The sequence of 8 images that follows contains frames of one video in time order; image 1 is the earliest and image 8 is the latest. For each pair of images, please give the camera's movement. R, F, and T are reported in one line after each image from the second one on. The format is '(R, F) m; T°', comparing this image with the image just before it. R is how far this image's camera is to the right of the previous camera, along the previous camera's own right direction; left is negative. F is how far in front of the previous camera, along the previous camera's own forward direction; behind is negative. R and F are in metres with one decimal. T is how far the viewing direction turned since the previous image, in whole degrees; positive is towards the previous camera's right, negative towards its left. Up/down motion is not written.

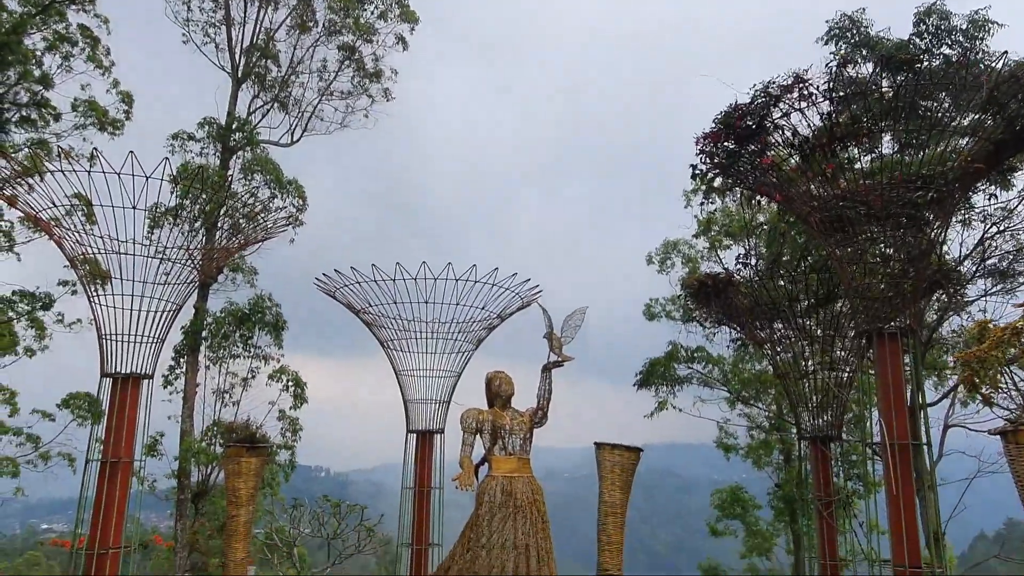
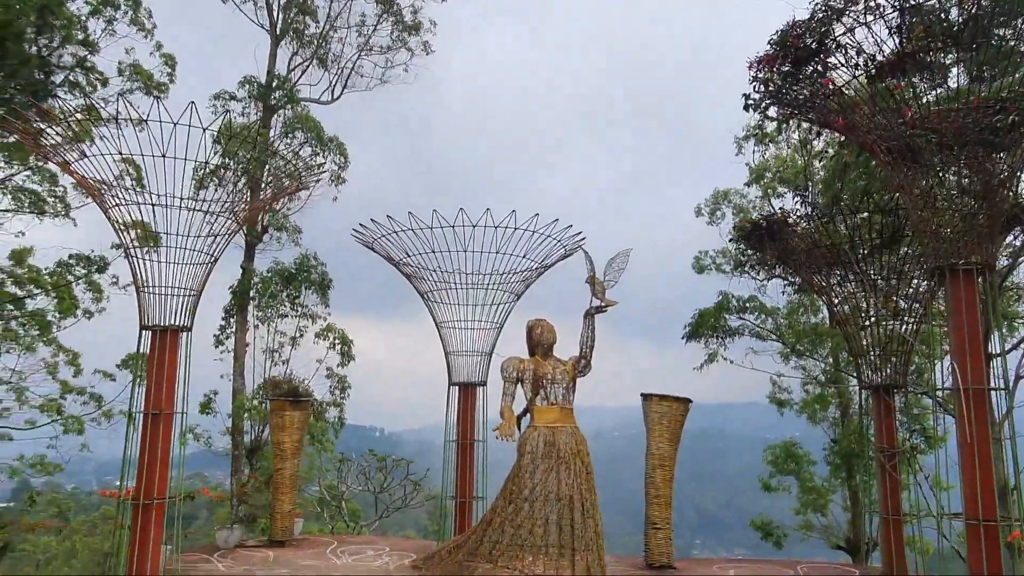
(+0.1, +0.2) m; -4°
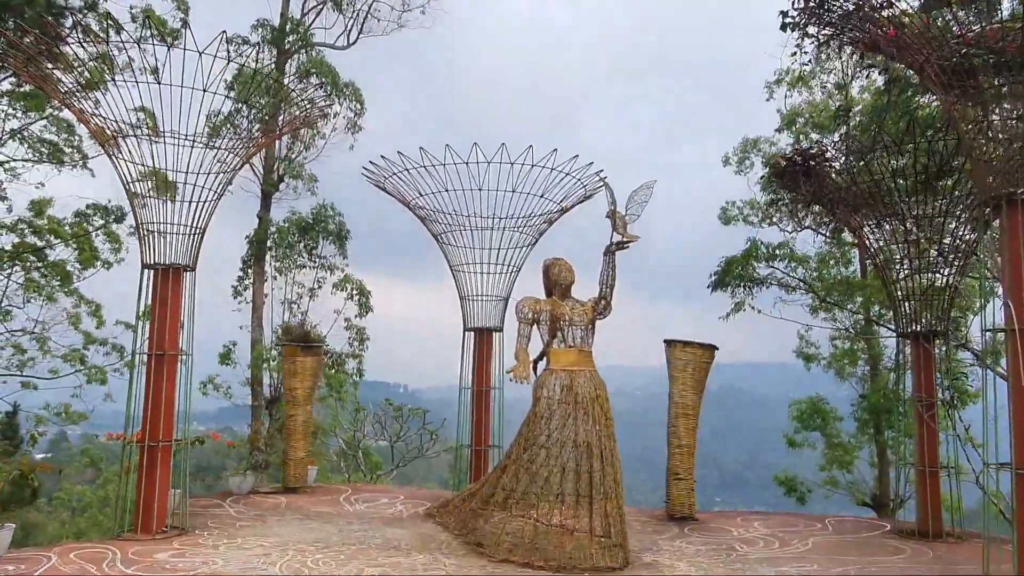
(0.0, +0.3) m; -2°
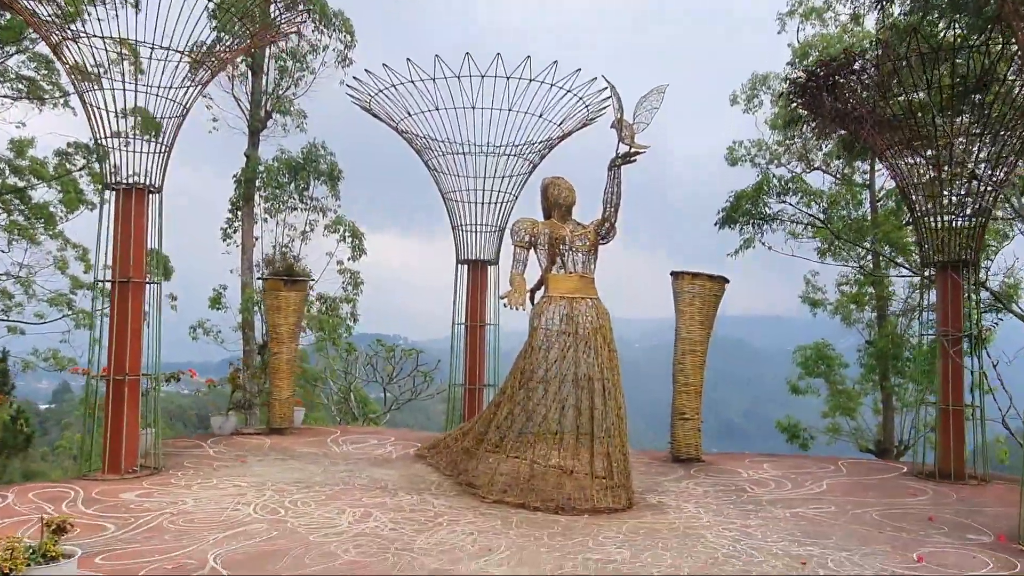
(0.0, +0.4) m; 0°
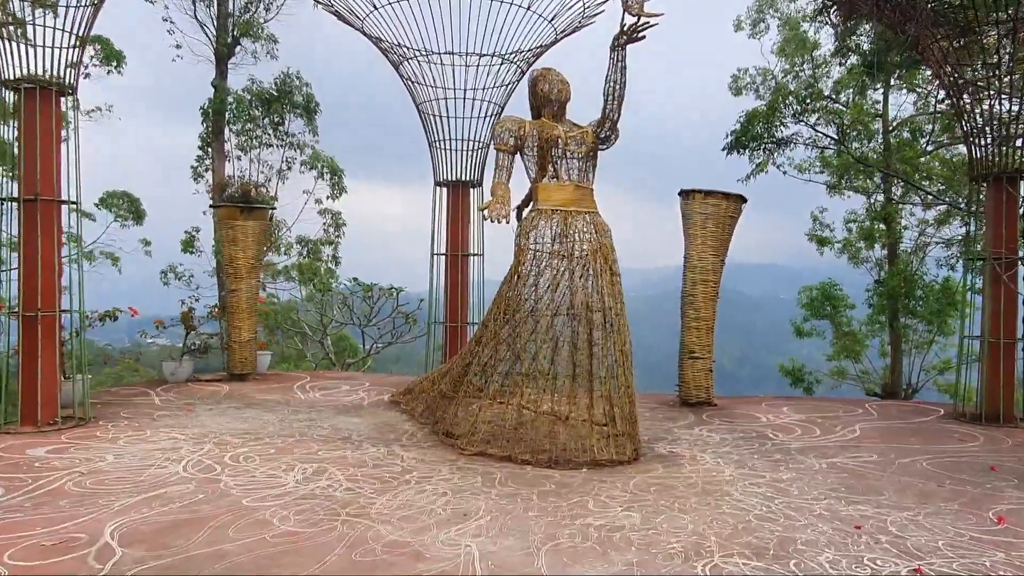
(+0.1, +0.8) m; 0°
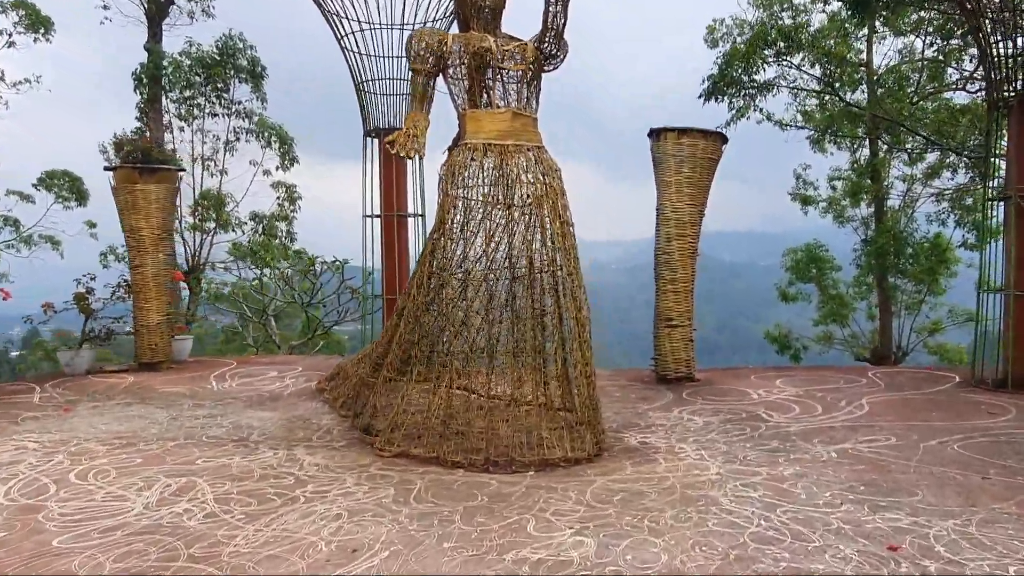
(+0.2, +0.8) m; +1°
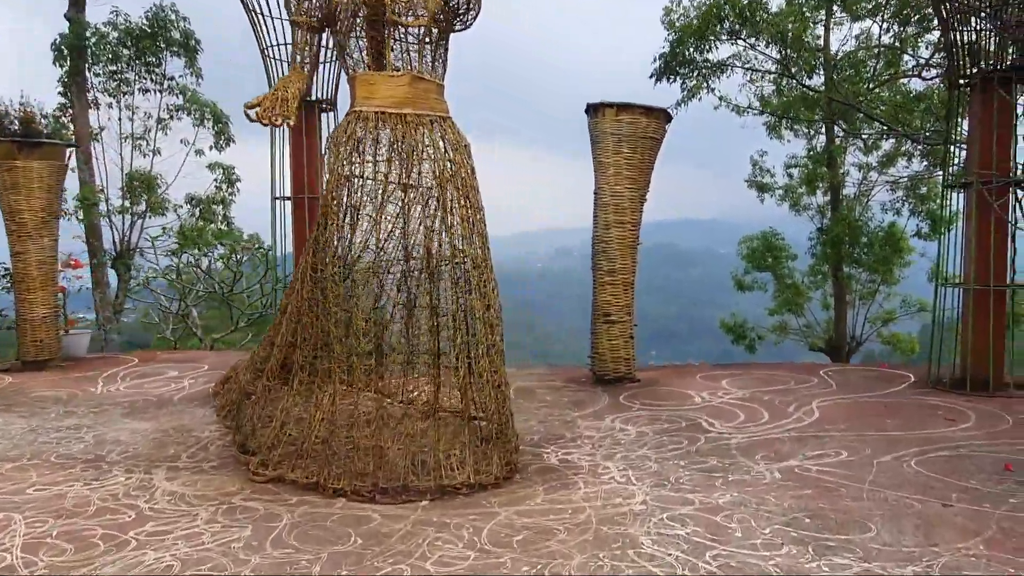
(+0.2, +0.4) m; +3°
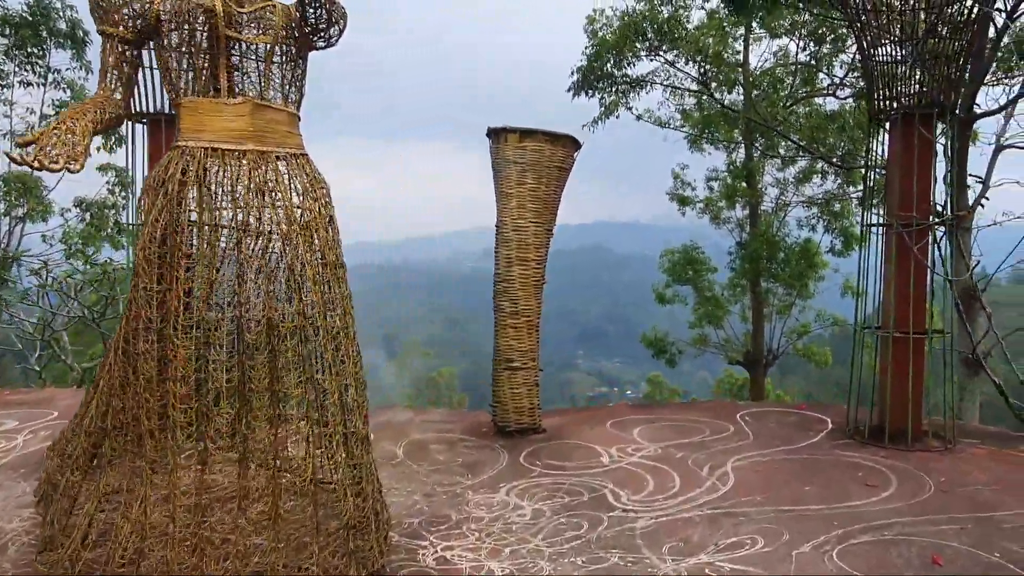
(+0.2, +0.4) m; +6°
